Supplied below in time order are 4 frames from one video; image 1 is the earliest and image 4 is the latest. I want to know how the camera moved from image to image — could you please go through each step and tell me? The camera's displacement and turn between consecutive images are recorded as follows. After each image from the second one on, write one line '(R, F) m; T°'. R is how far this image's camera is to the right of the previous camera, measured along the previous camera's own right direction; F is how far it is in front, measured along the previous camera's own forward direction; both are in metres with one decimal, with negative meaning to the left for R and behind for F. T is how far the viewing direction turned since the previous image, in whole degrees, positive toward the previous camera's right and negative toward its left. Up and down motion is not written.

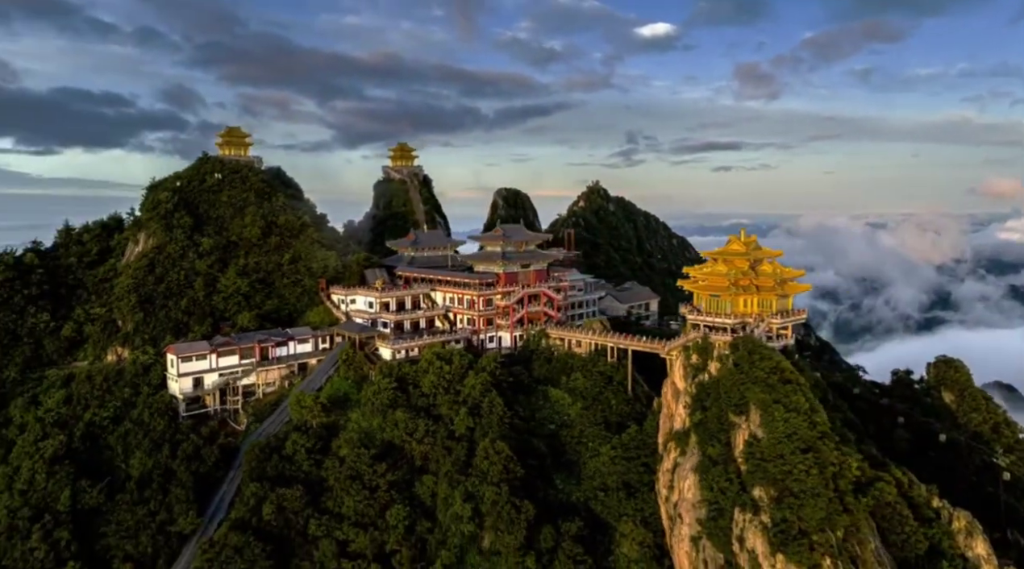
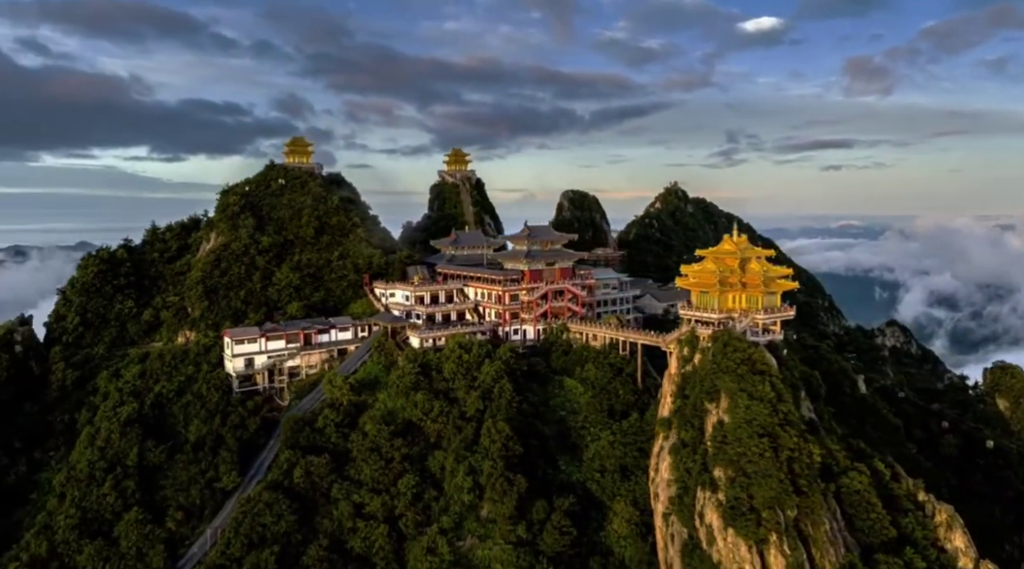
(+3.6, -2.3) m; -7°
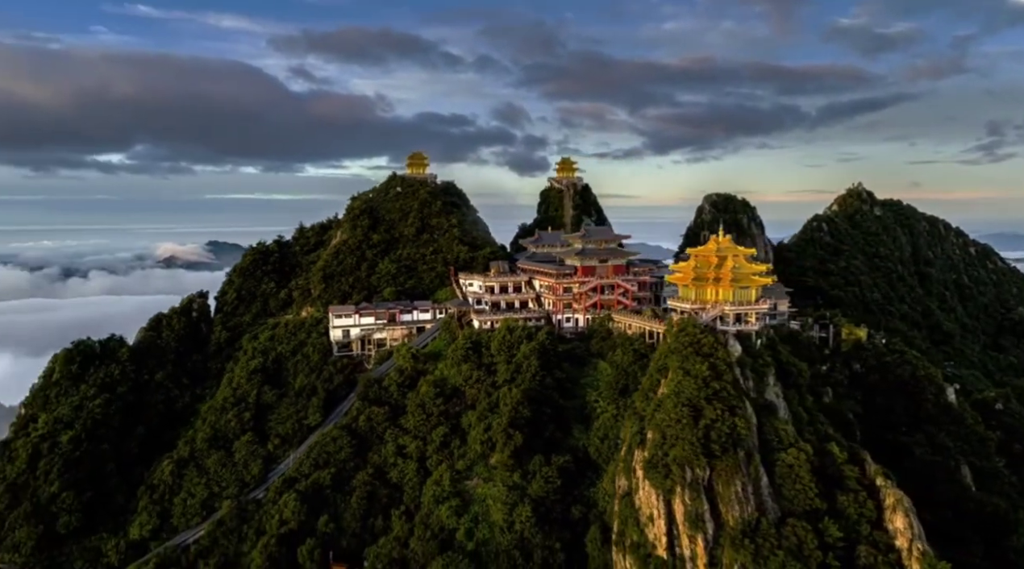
(+8.8, -4.5) m; -16°
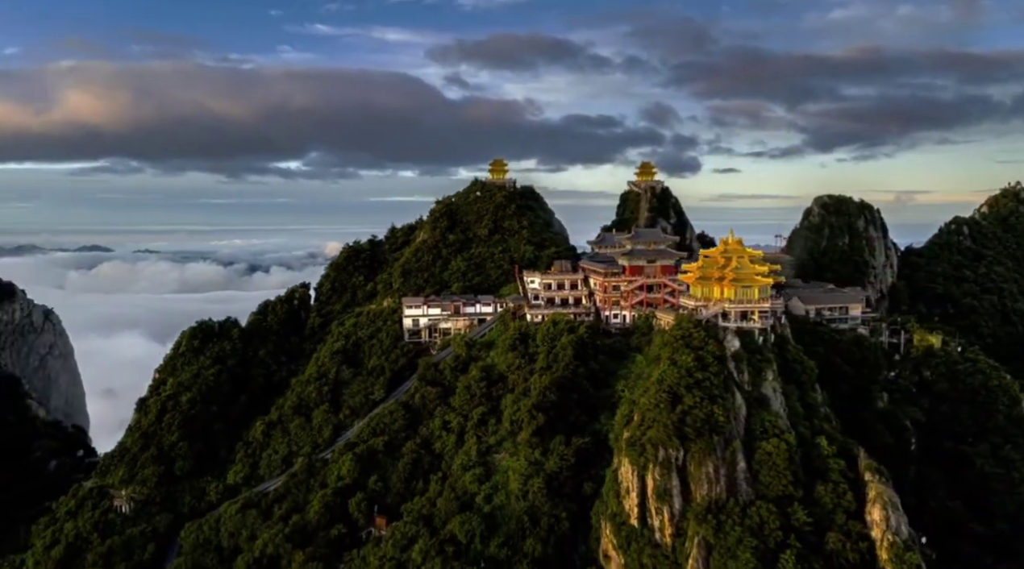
(+5.7, -3.3) m; -11°
